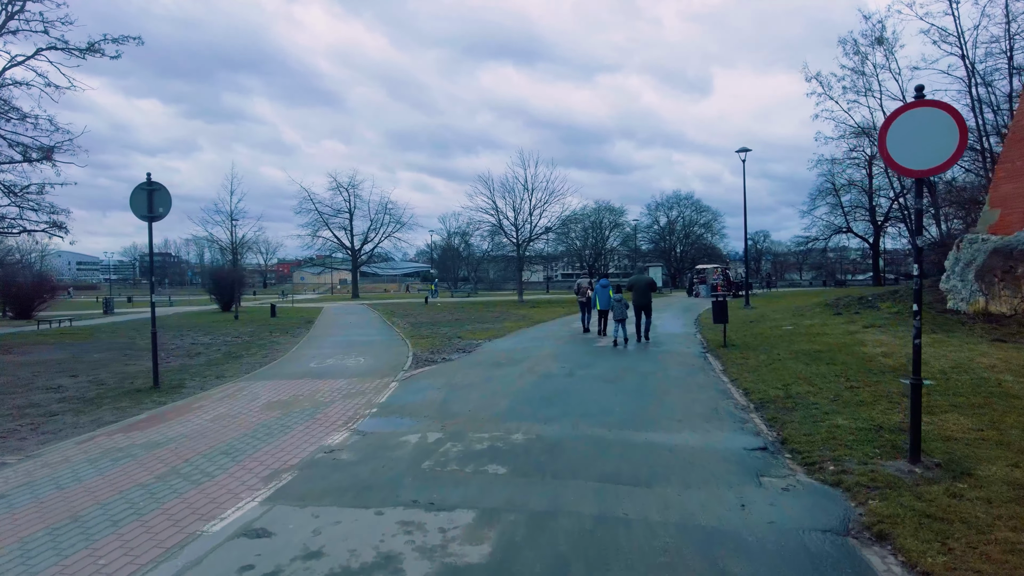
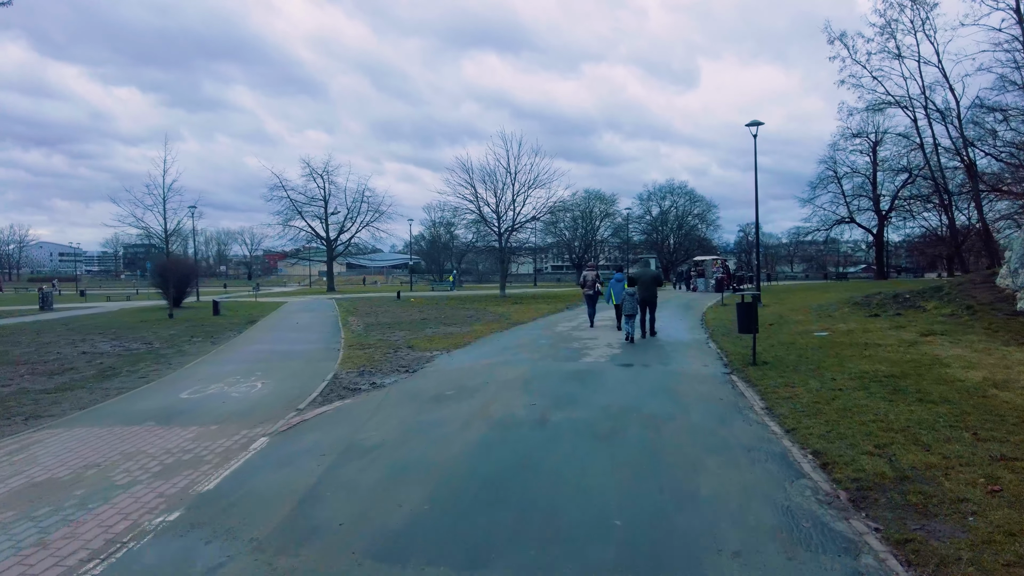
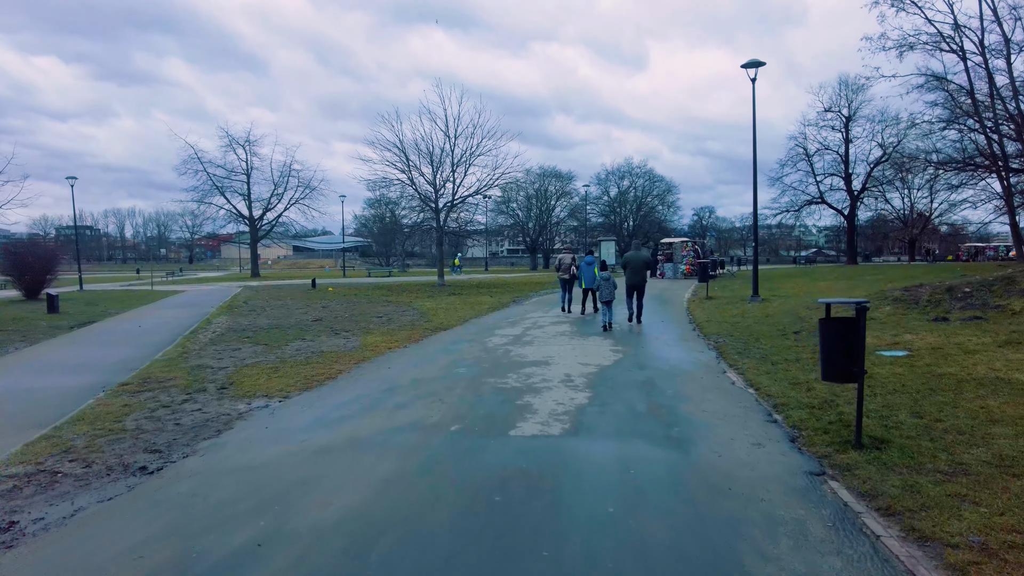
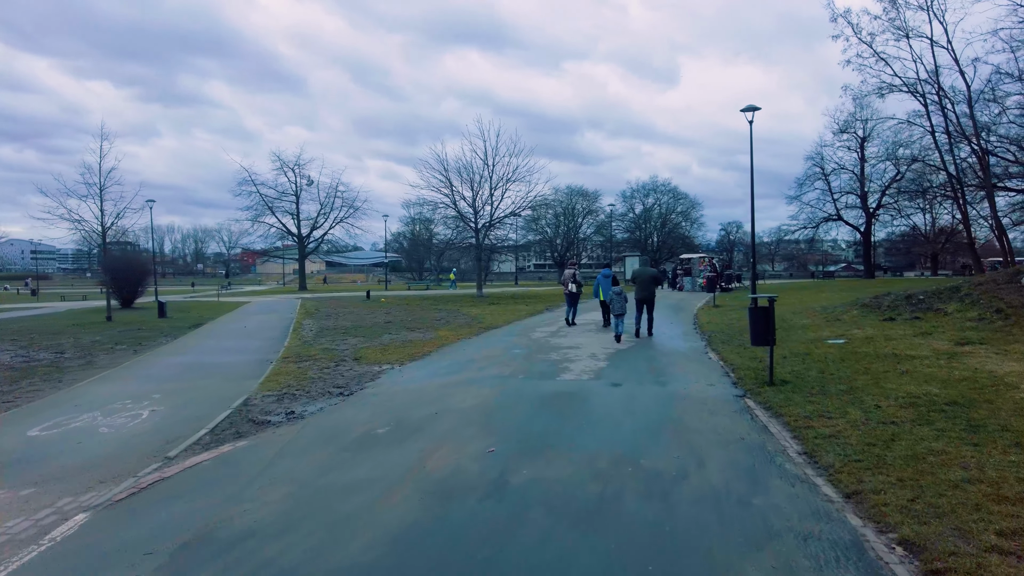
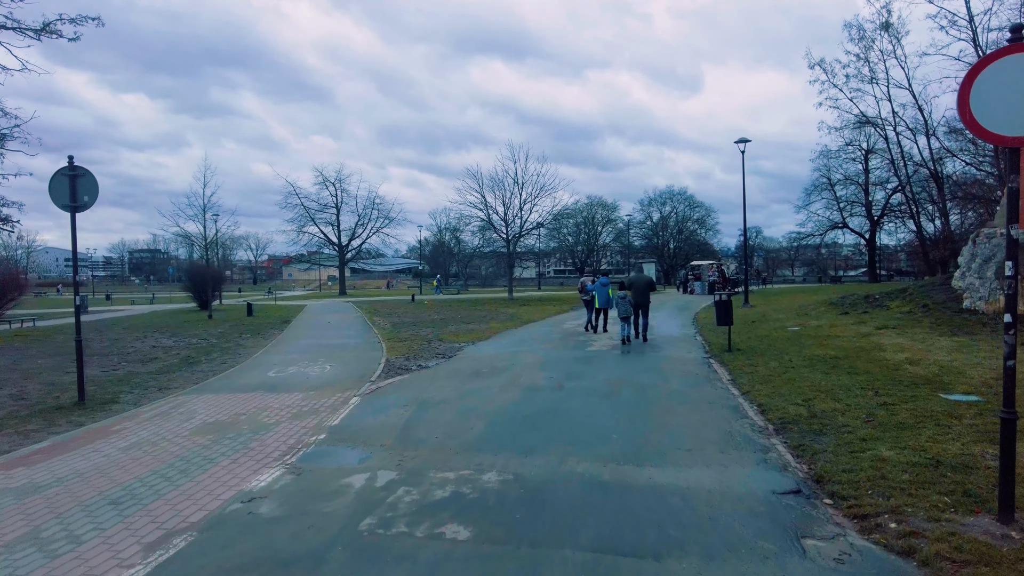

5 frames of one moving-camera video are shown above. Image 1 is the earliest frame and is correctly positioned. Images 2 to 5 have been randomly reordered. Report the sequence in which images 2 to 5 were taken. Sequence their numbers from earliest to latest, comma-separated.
5, 2, 4, 3
